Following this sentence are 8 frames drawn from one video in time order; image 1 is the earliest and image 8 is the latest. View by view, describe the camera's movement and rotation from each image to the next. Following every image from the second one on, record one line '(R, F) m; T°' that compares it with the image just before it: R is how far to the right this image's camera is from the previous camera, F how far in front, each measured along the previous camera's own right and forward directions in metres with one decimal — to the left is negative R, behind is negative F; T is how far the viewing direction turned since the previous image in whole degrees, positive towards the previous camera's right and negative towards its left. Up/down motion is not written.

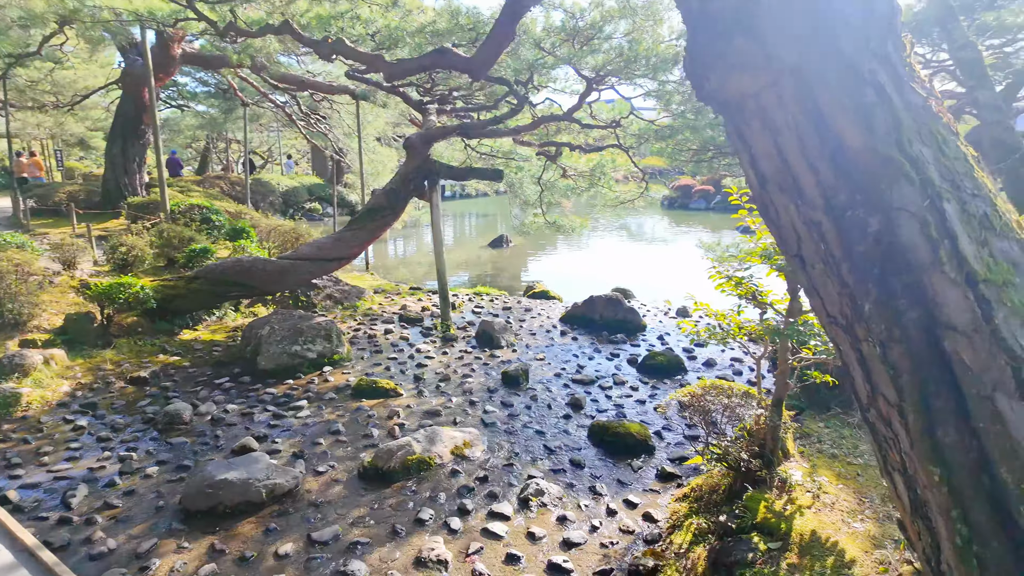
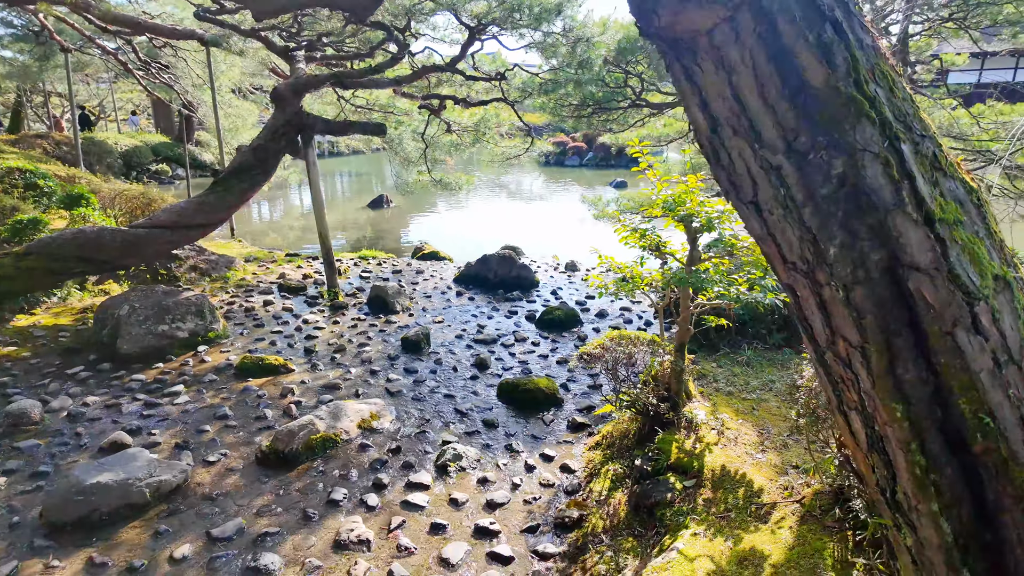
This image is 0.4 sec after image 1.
(-0.2, +0.2) m; +11°
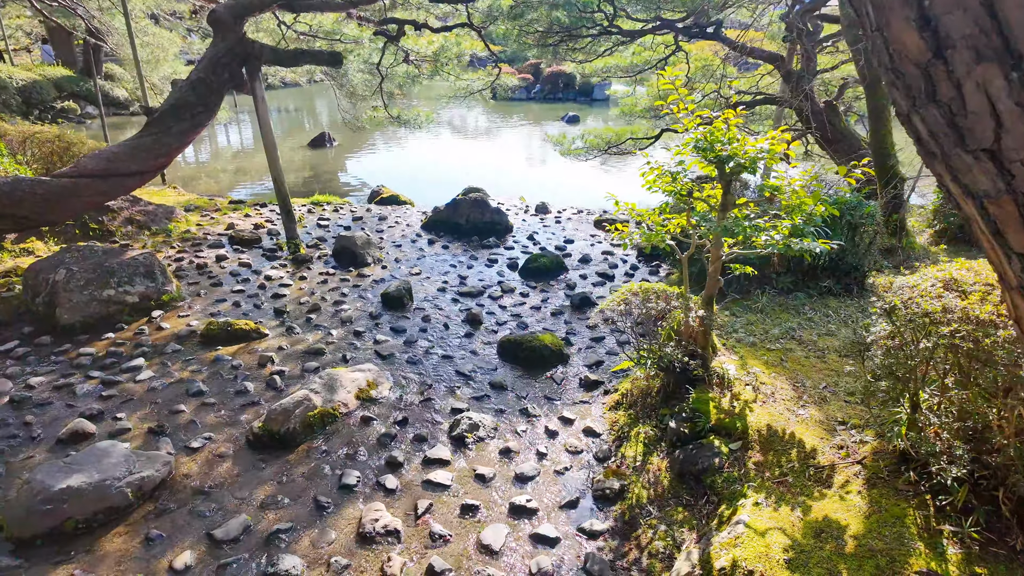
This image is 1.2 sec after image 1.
(-0.5, +0.5) m; +5°
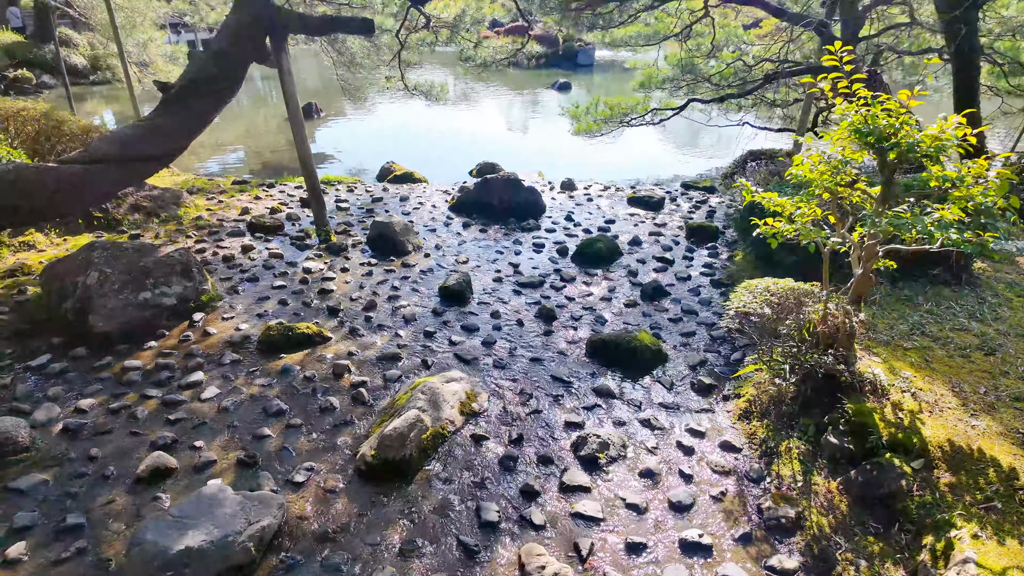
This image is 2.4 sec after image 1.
(-1.1, +0.5) m; +3°
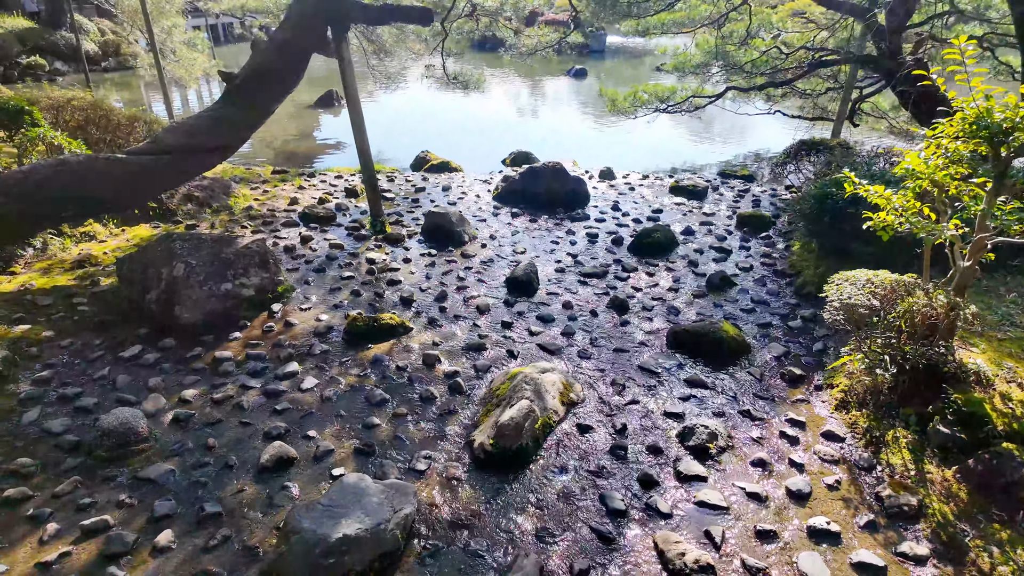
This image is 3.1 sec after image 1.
(-0.8, -0.1) m; 0°
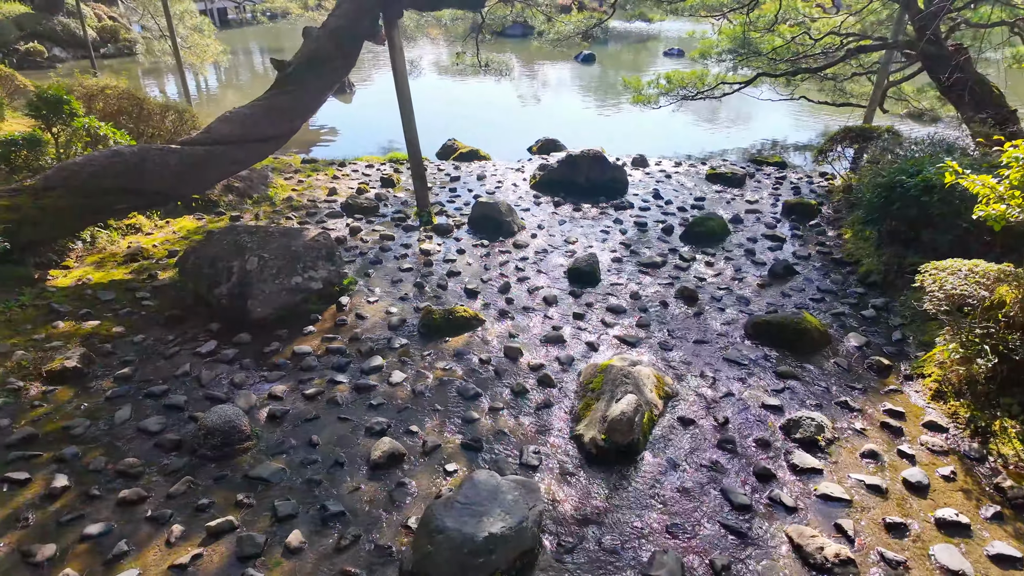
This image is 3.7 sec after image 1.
(-0.8, +0.1) m; +1°
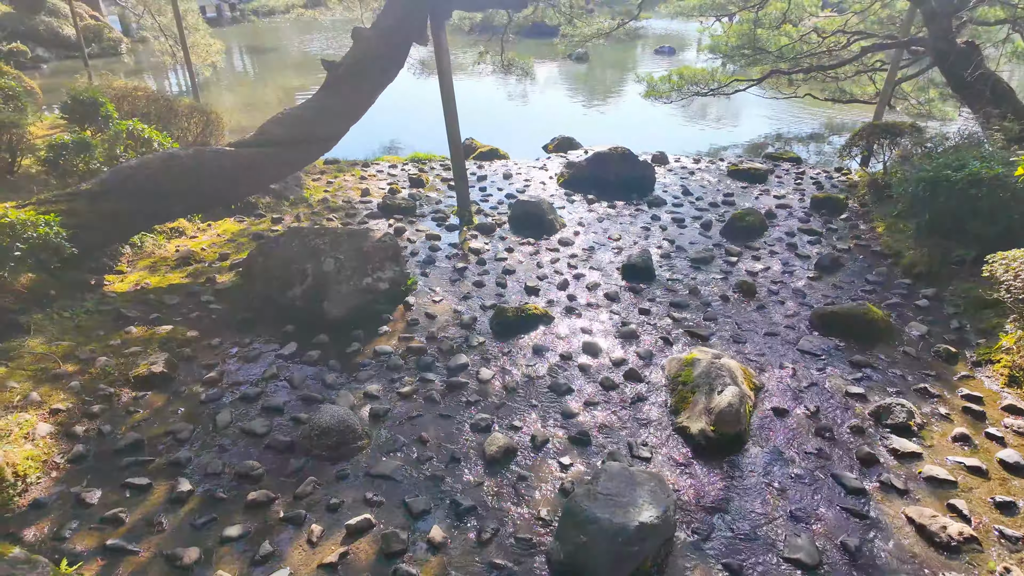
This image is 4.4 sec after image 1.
(-0.9, -0.1) m; +2°
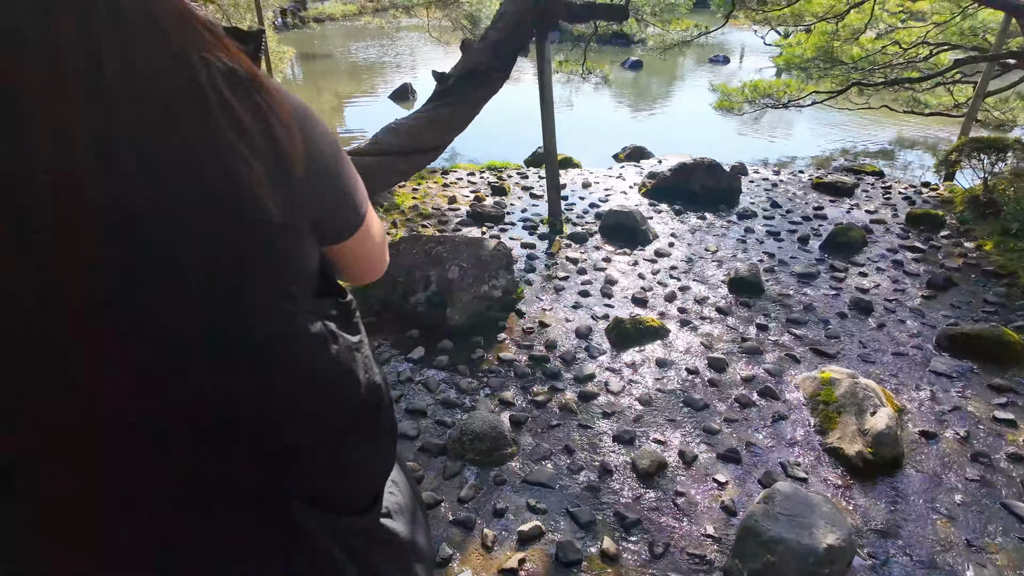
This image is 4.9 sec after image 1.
(-0.8, -0.1) m; -3°
